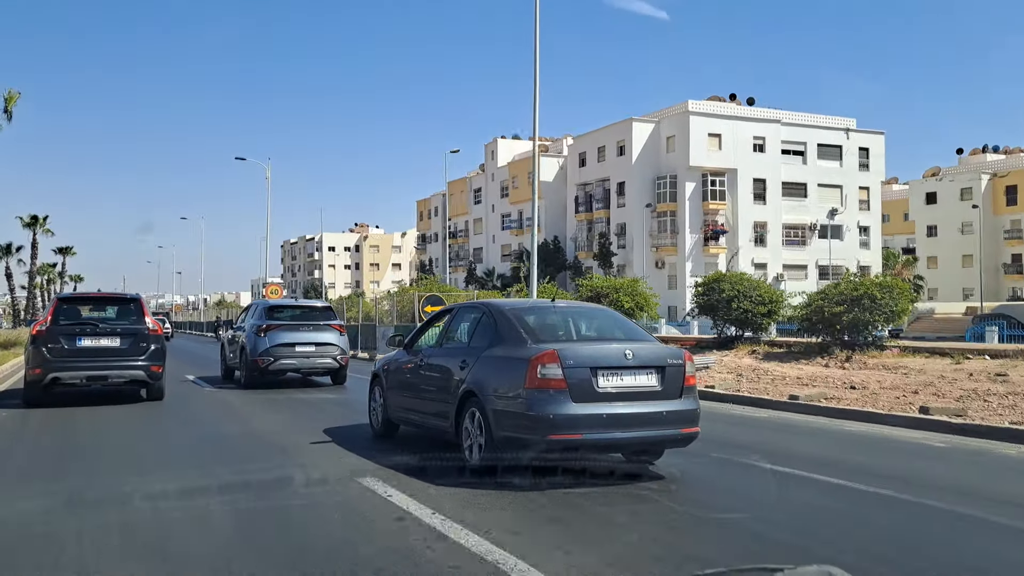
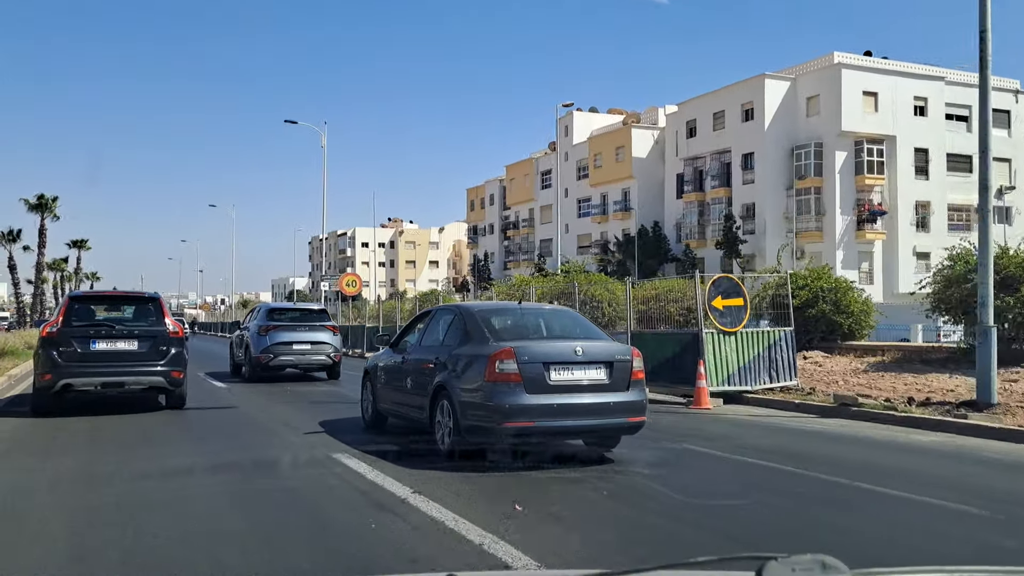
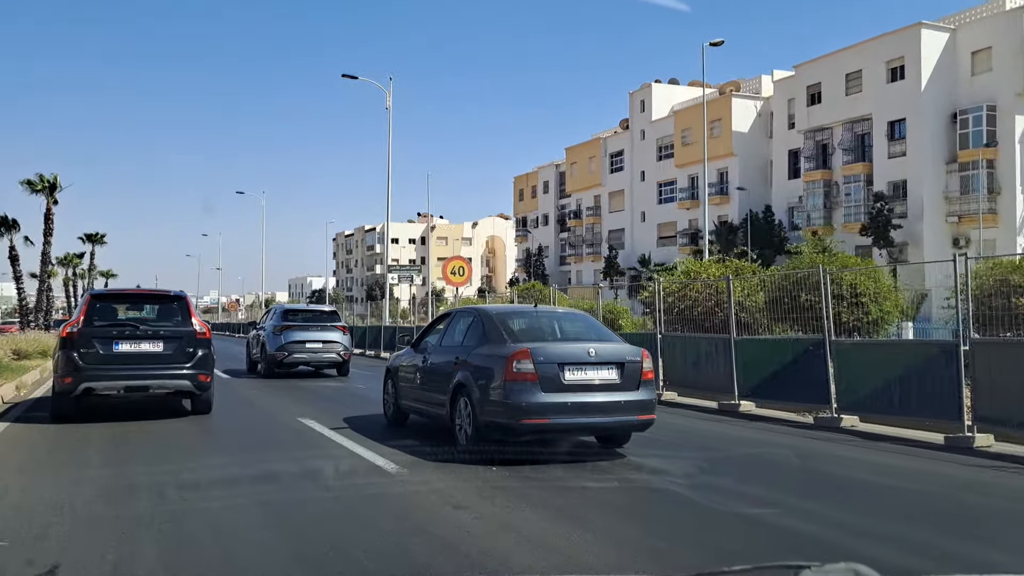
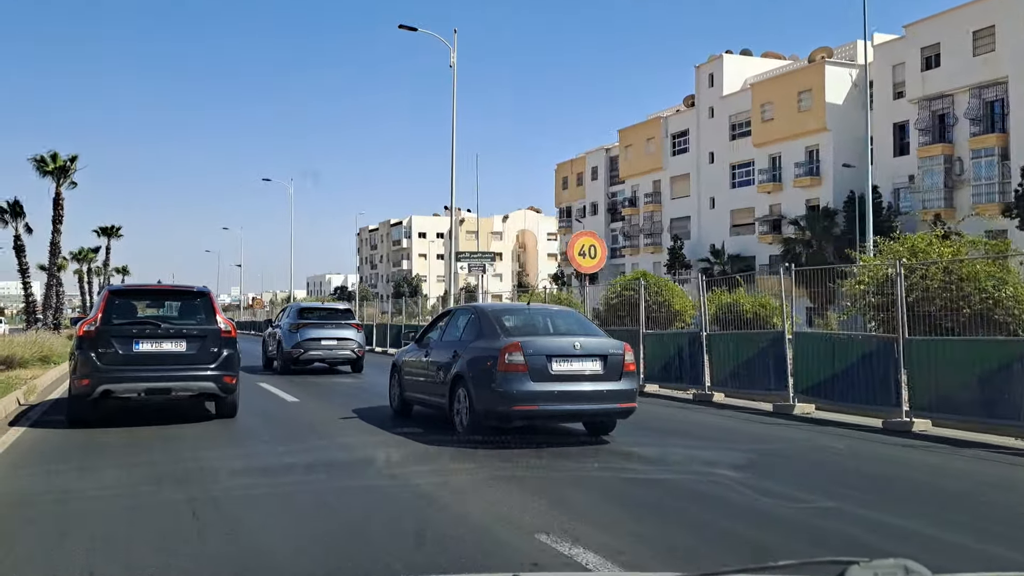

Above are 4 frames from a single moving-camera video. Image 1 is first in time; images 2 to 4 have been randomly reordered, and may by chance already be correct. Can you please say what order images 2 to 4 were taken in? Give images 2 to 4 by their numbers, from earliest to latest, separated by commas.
2, 3, 4
